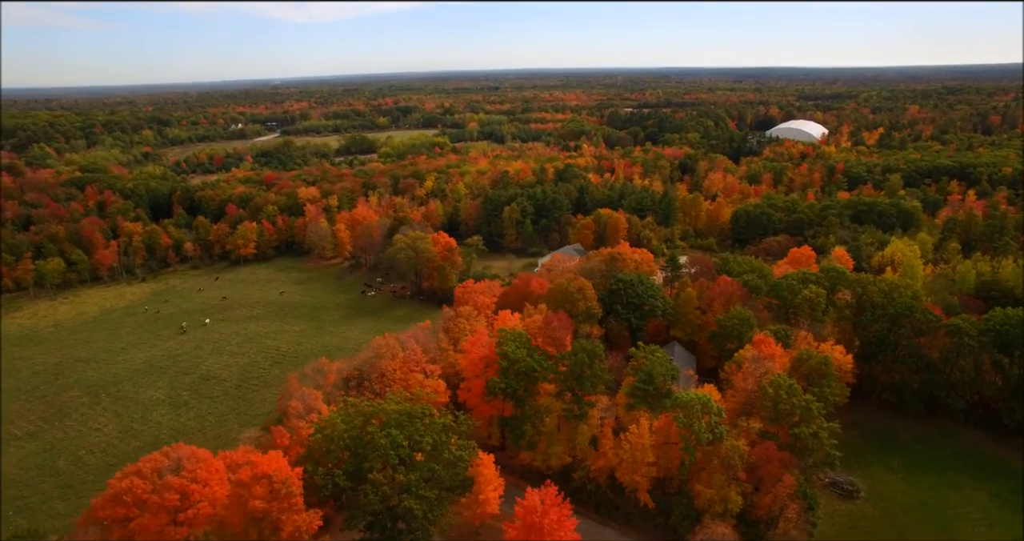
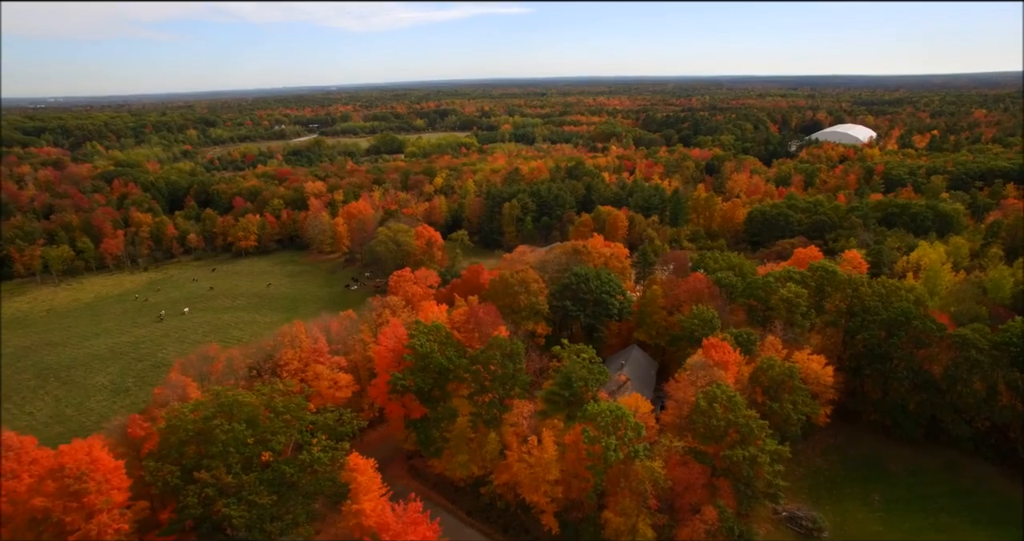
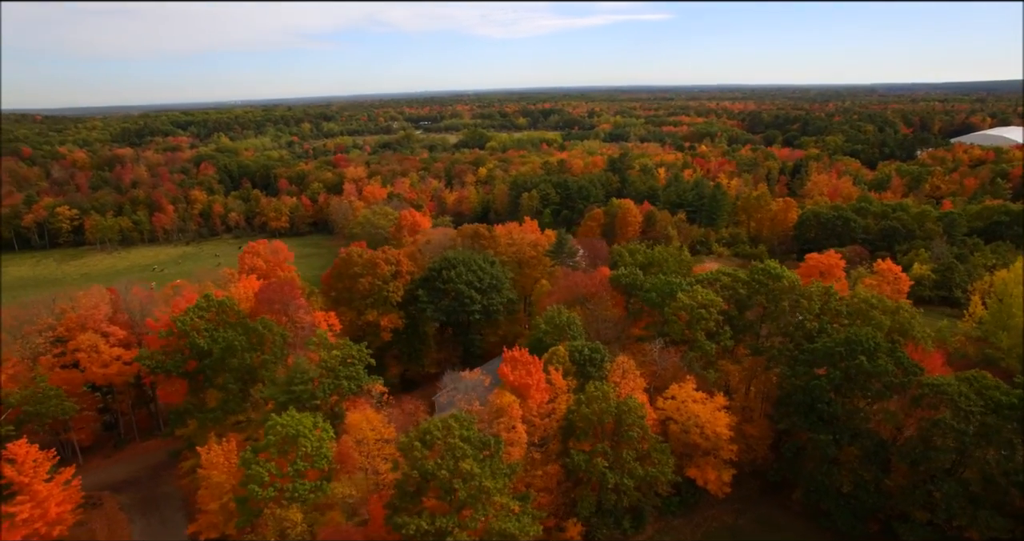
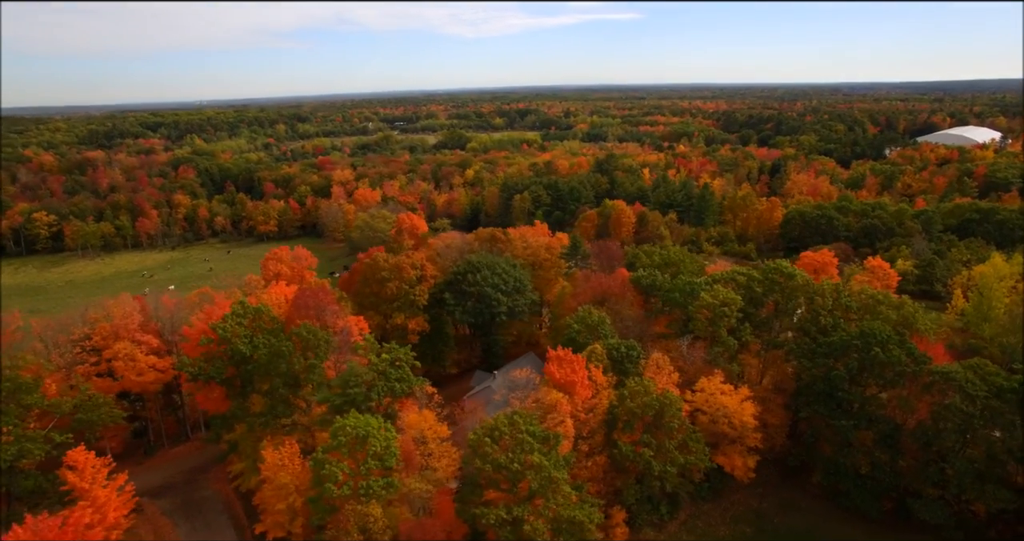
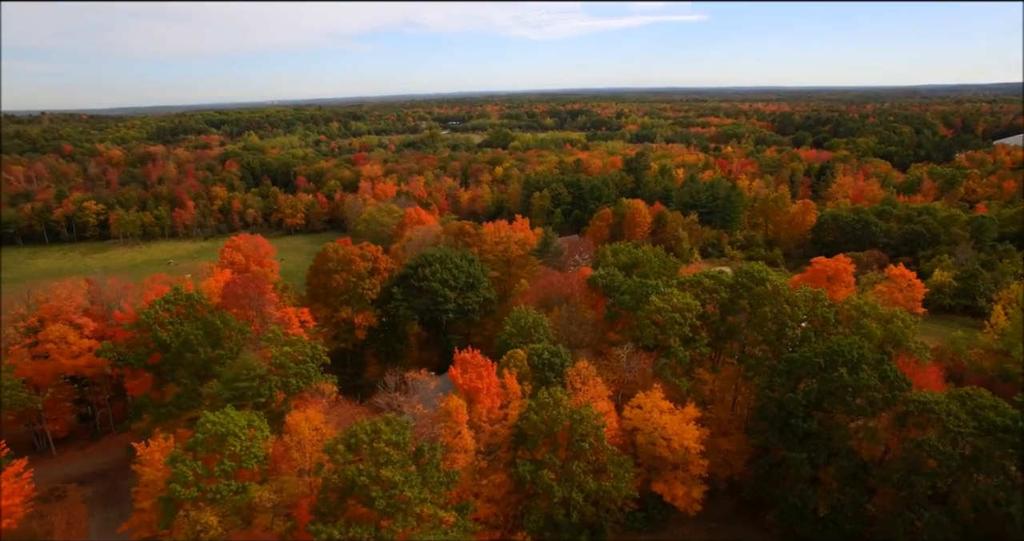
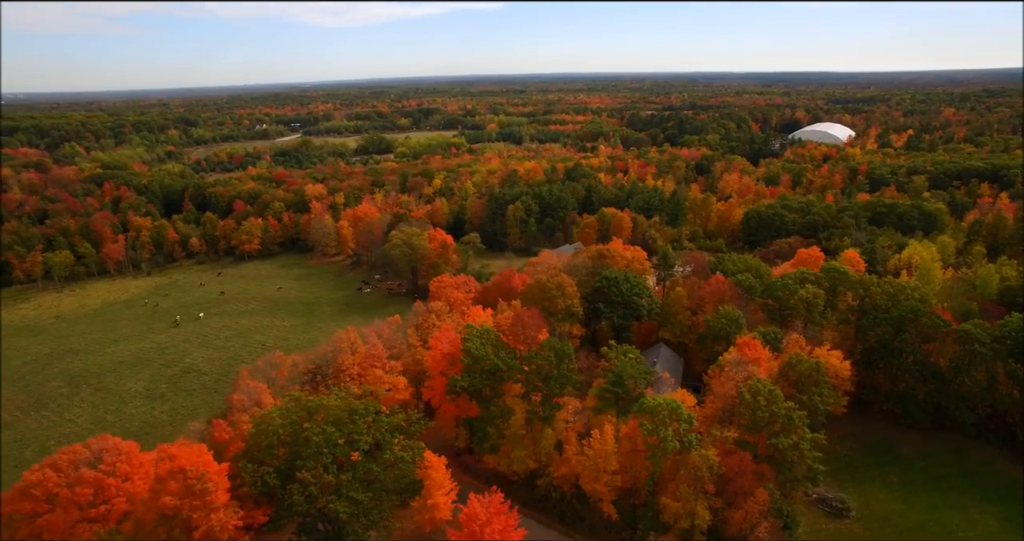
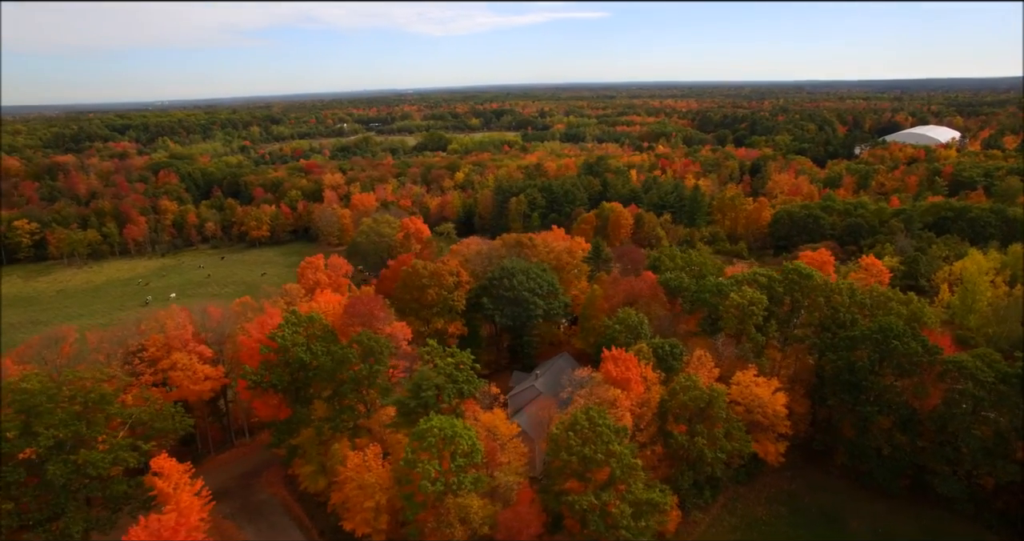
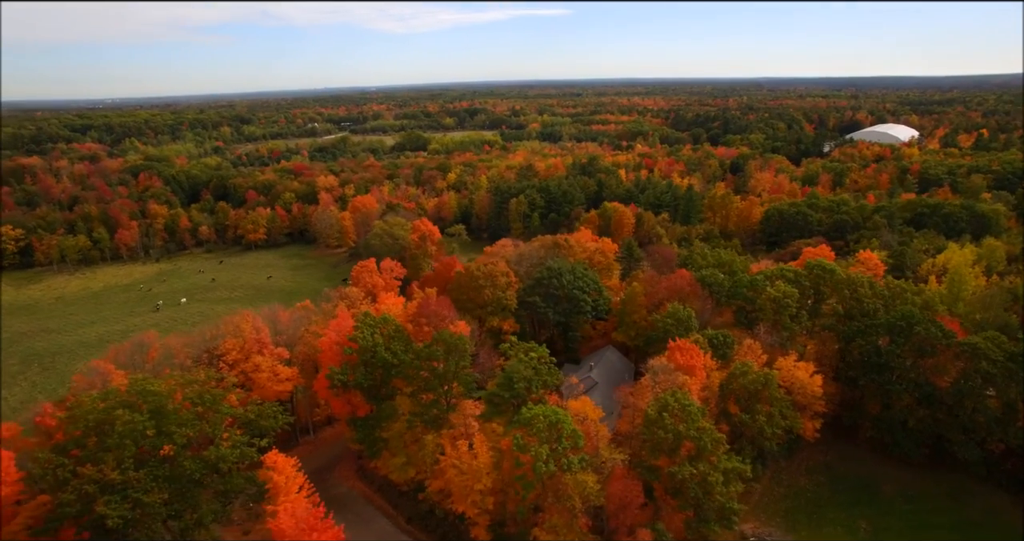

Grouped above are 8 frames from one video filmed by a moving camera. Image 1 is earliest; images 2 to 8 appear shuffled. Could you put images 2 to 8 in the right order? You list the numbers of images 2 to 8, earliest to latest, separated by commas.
6, 2, 8, 7, 4, 3, 5
